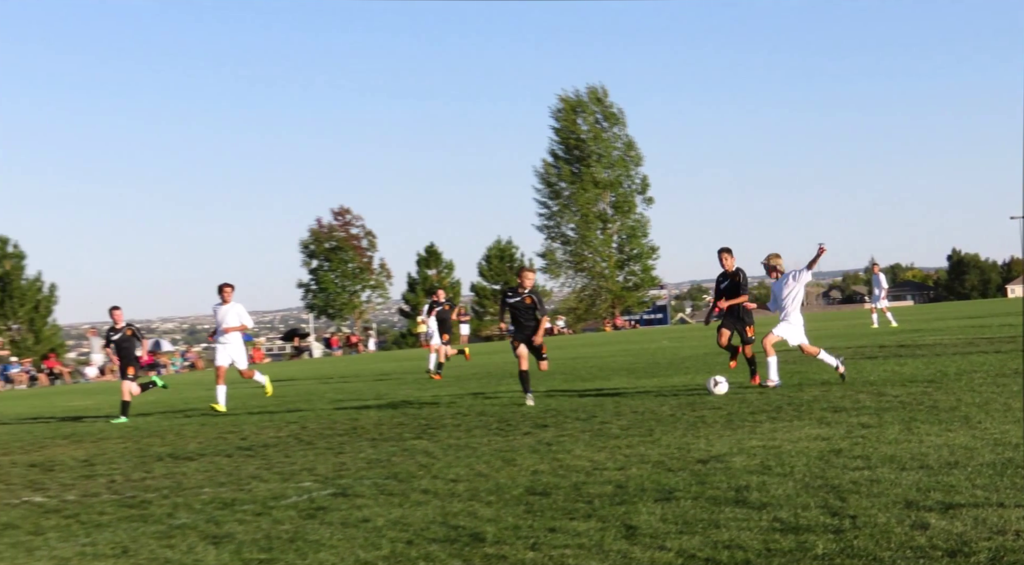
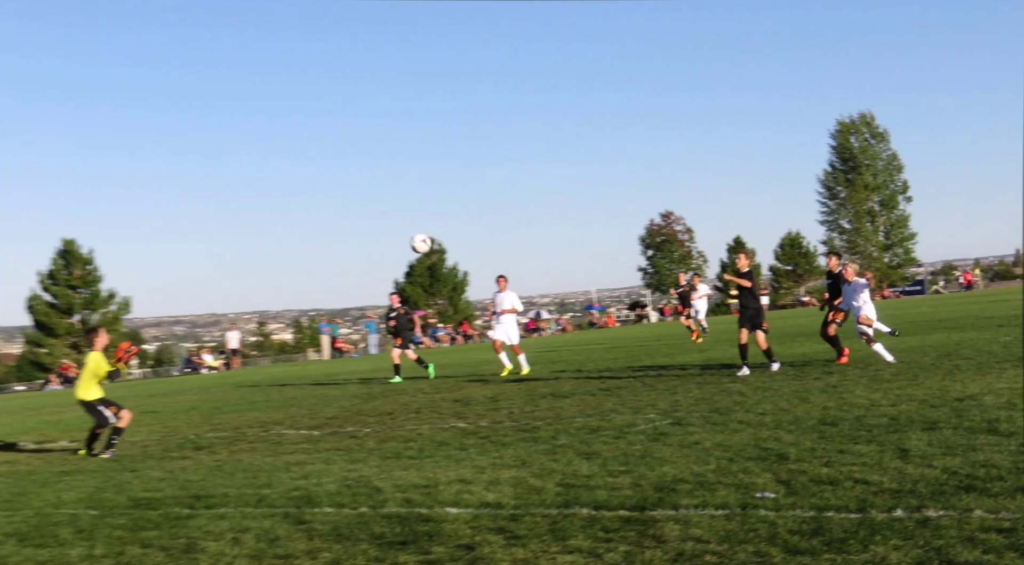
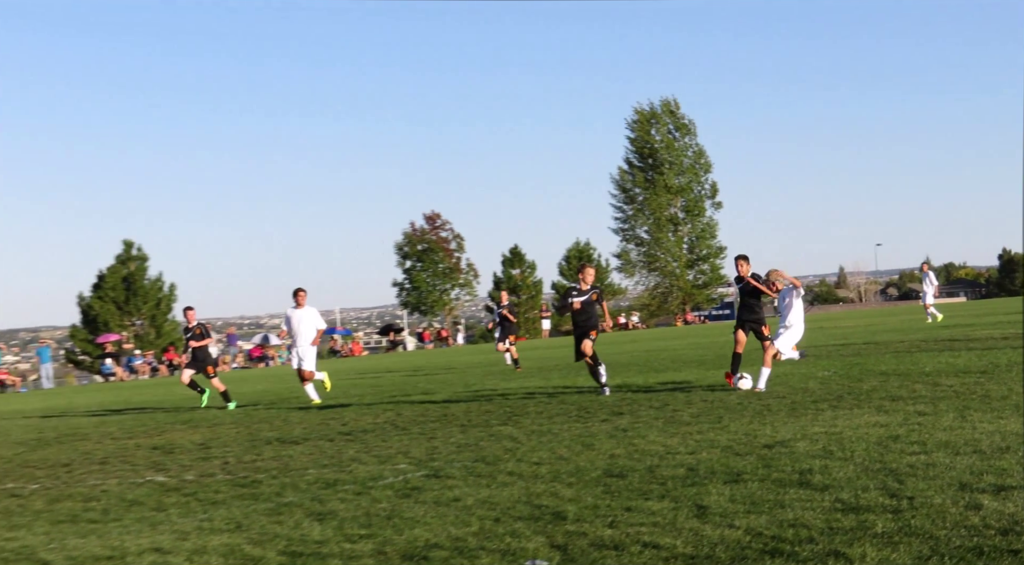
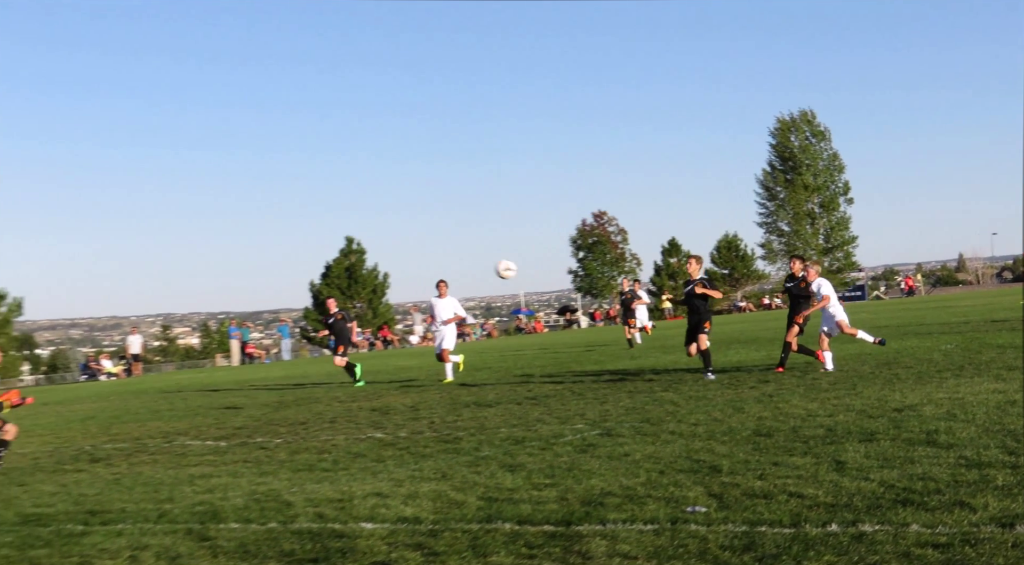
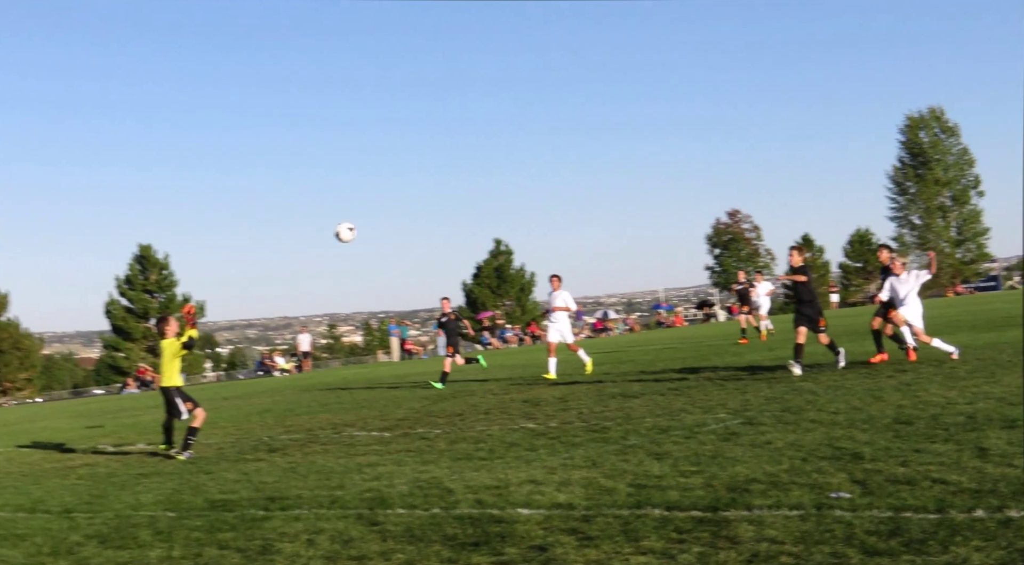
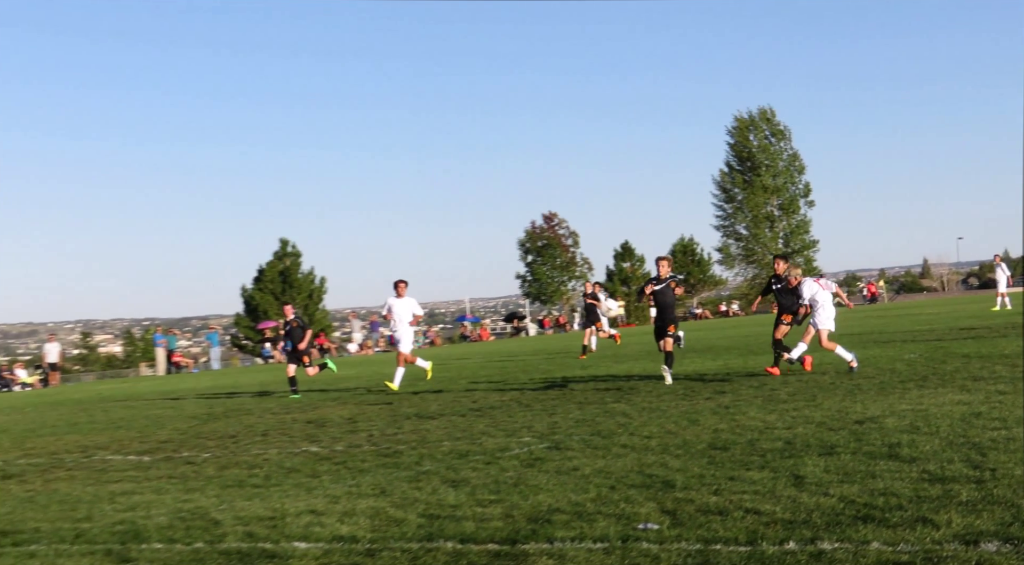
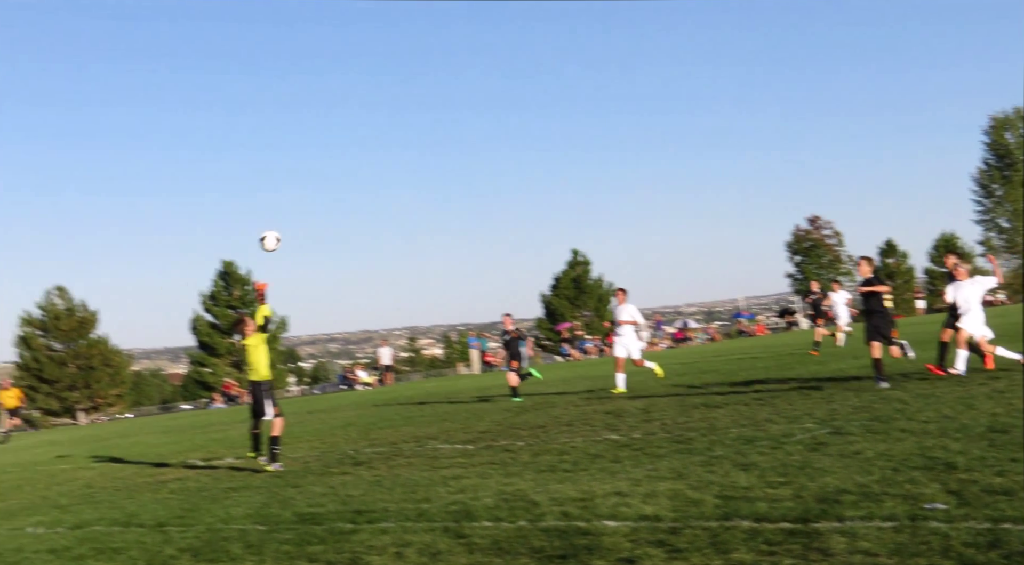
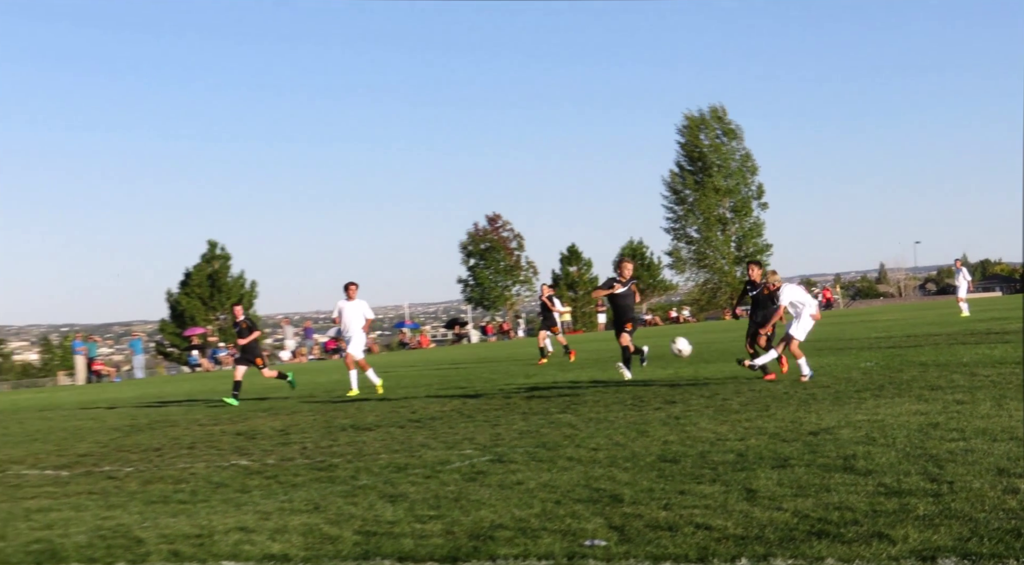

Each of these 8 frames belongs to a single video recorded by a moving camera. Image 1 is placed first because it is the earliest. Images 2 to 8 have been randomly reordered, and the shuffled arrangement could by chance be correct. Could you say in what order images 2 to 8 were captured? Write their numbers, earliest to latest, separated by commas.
3, 8, 6, 4, 2, 5, 7
